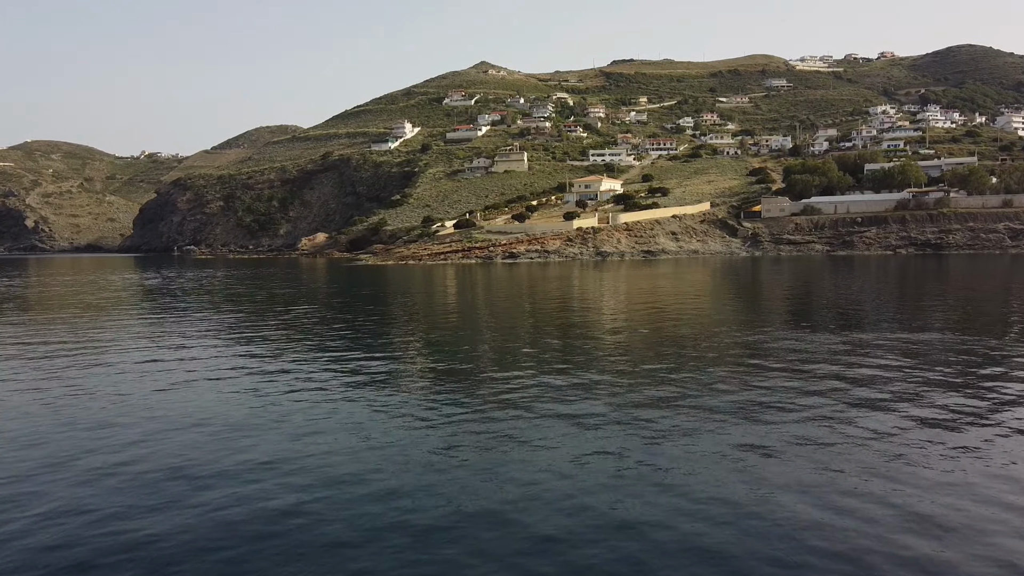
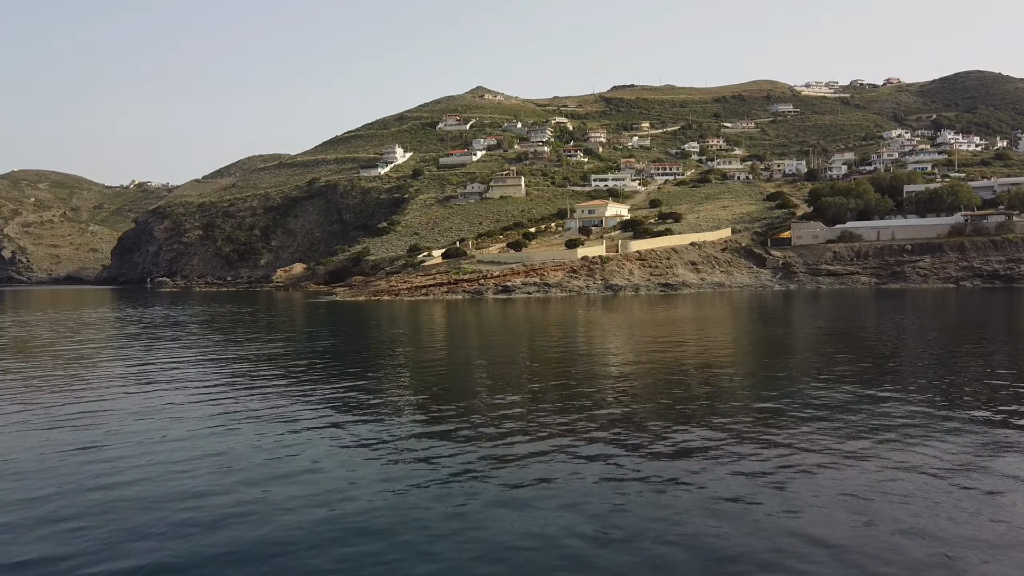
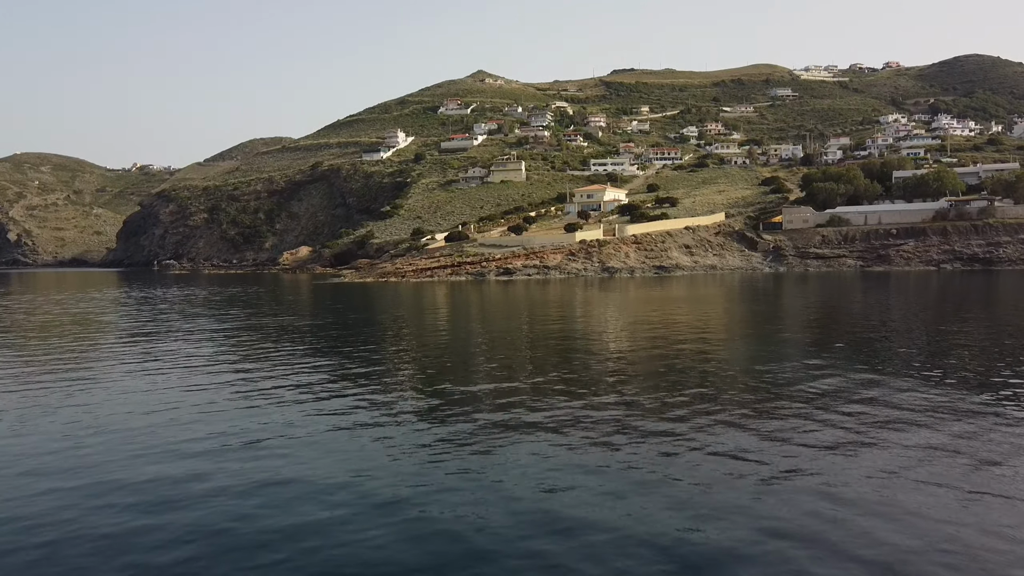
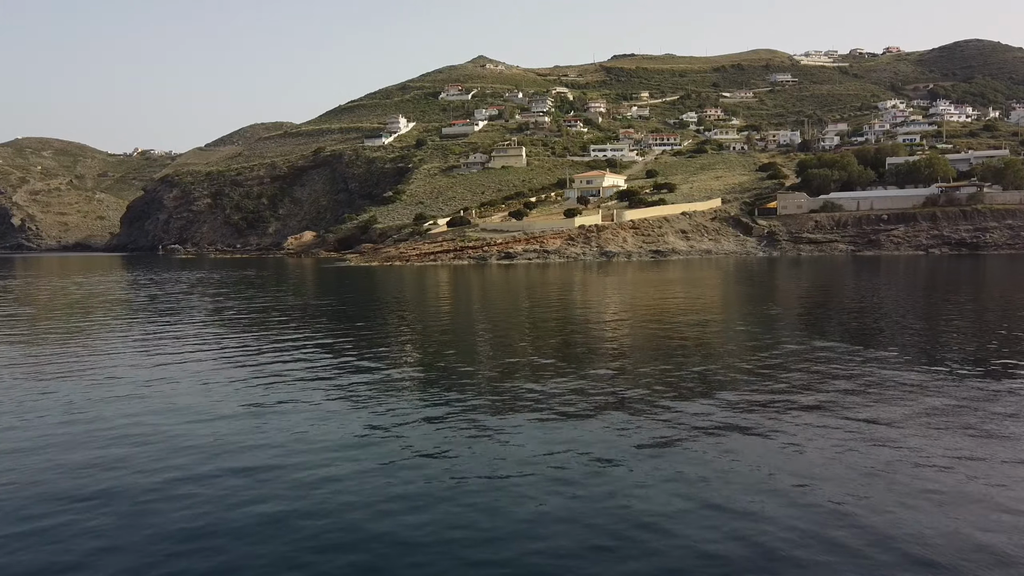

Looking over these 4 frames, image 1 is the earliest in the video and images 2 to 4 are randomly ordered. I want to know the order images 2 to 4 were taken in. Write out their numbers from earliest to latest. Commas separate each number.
4, 3, 2
